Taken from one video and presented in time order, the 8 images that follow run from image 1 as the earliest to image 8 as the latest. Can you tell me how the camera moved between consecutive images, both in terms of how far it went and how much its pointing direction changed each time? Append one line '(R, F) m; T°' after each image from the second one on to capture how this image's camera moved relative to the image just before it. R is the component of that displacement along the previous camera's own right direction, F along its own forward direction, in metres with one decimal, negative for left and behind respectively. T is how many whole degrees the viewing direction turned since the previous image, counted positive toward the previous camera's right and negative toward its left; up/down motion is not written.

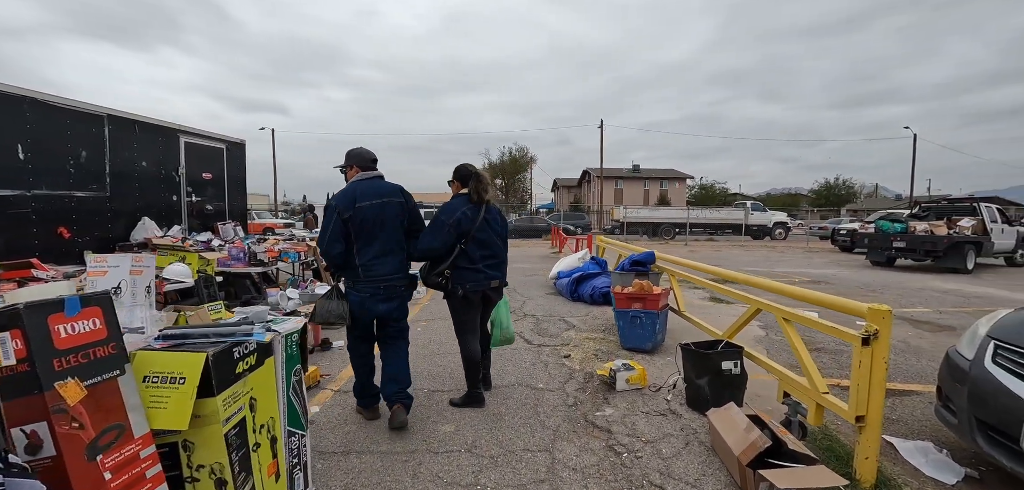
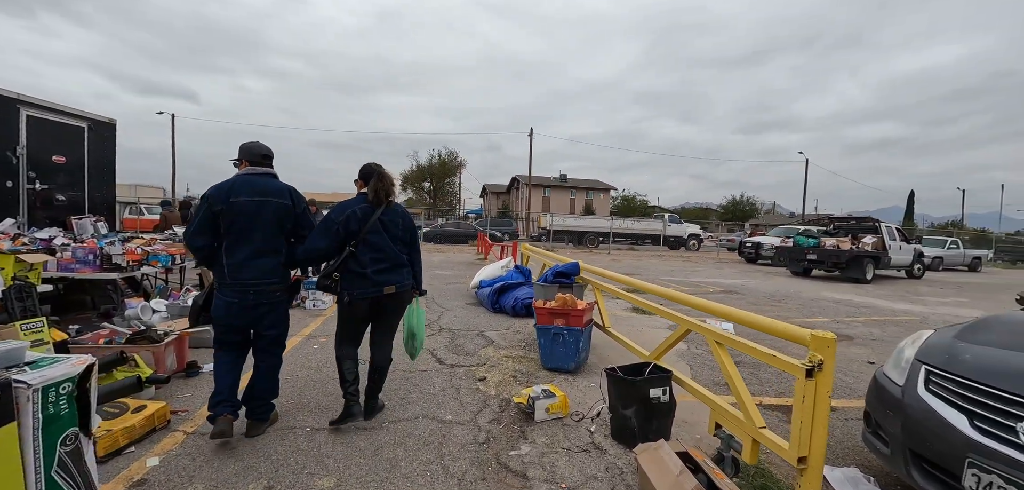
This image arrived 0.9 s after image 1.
(+0.2, +0.4) m; +9°
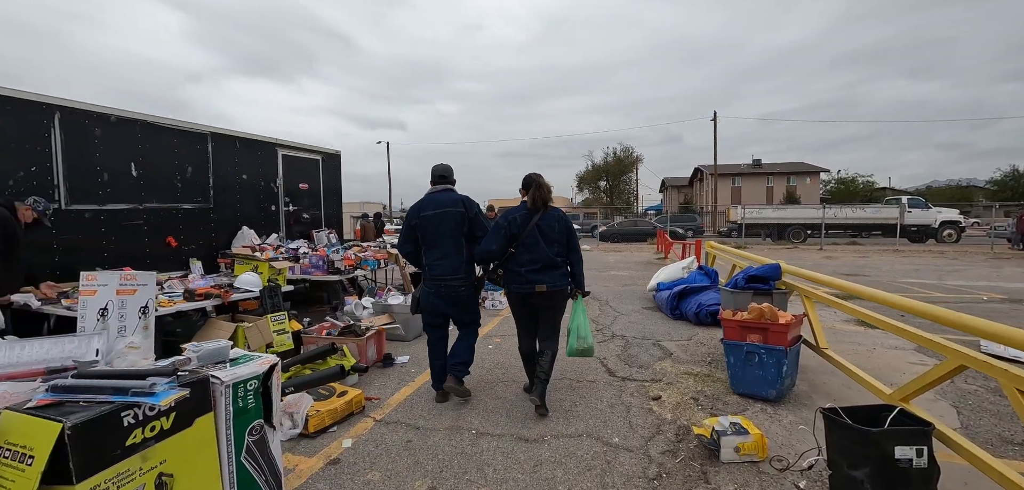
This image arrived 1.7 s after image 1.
(0.0, +0.3) m; -23°
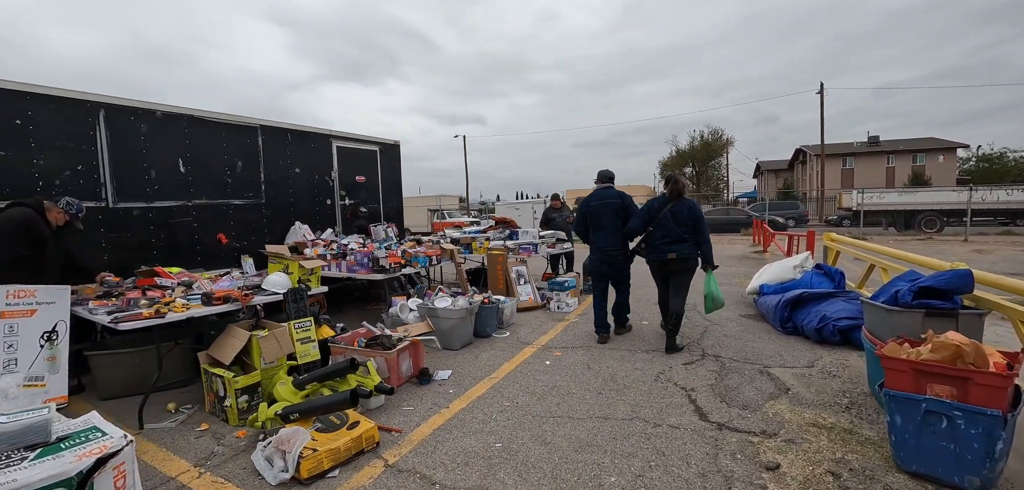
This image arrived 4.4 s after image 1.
(+0.2, +0.9) m; -10°
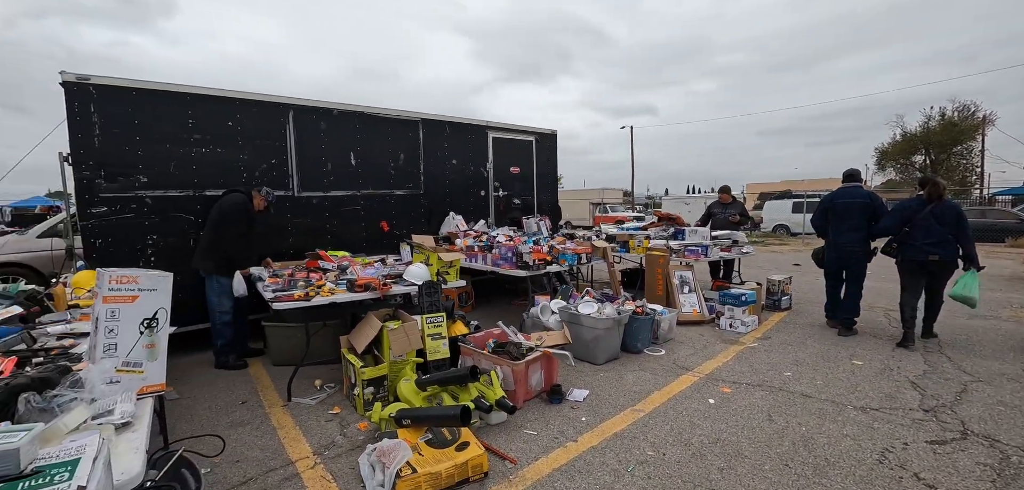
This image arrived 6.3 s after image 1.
(+0.1, +0.6) m; -21°
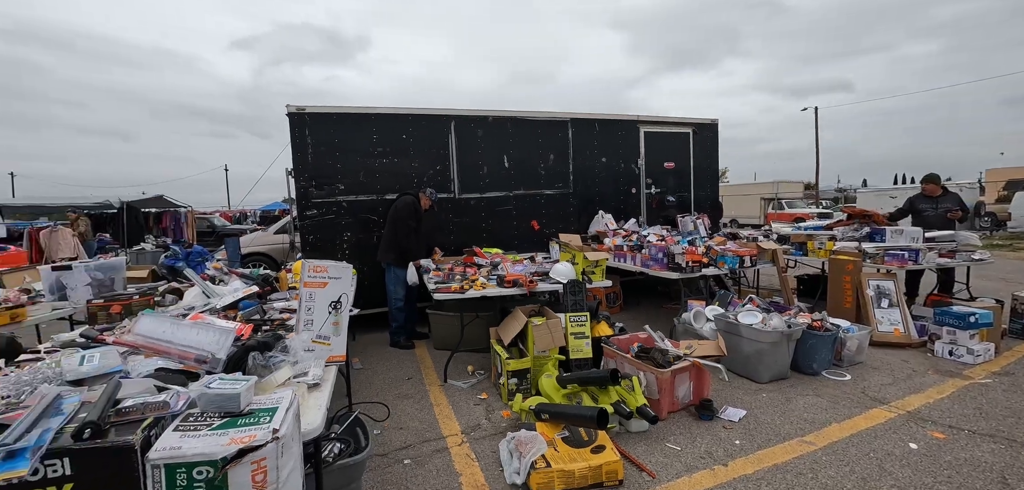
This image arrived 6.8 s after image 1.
(+0.1, 0.0) m; -20°
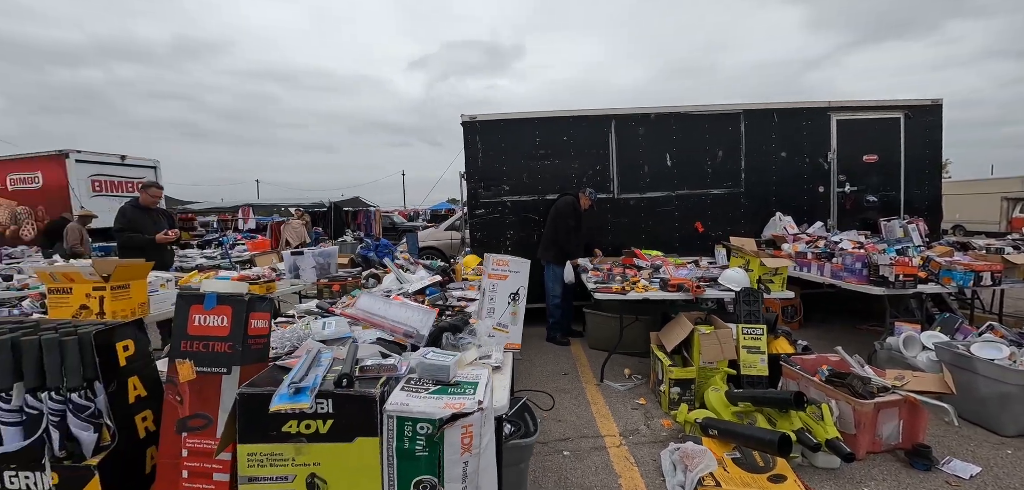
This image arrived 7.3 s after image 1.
(-0.1, 0.0) m; -18°
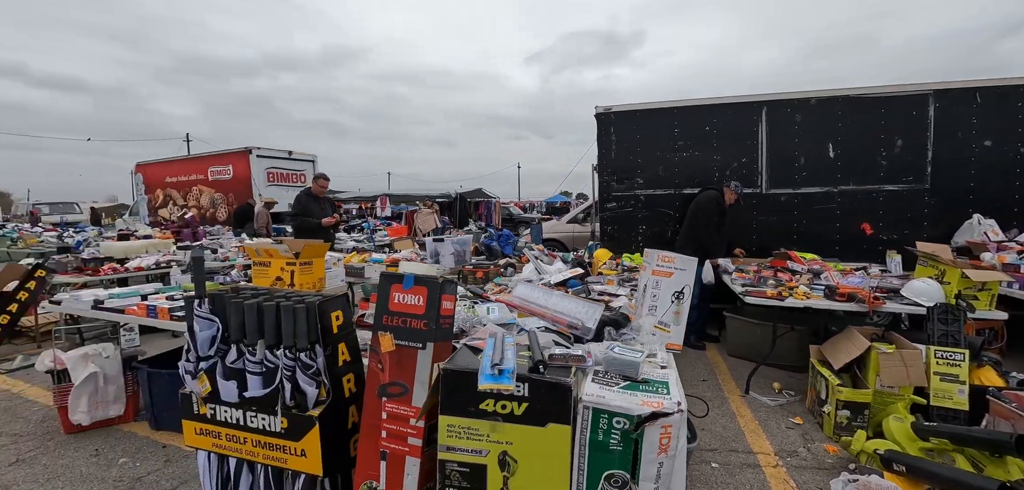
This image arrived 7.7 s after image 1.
(-0.2, 0.0) m; -13°
